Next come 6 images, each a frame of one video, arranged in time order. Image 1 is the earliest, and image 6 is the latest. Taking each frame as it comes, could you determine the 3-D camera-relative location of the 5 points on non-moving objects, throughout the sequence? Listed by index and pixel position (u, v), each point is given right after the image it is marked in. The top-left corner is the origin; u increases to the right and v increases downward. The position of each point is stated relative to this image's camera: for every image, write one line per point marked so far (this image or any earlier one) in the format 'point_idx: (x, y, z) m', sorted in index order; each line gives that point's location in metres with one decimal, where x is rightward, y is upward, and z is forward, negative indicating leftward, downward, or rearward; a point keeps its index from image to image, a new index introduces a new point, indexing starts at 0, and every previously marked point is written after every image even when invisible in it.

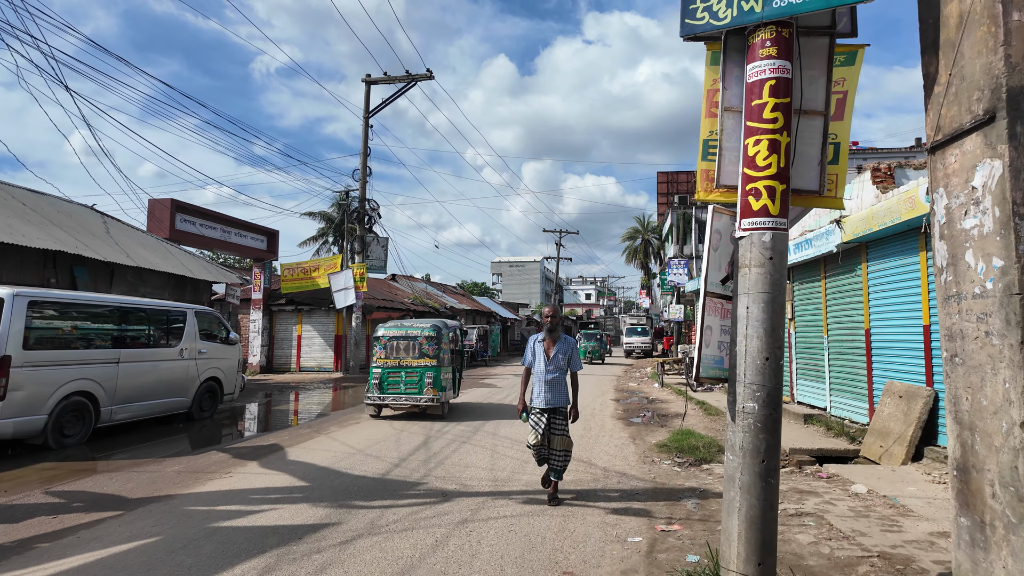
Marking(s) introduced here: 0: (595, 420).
0: (+1.5, -2.3, +10.4) m
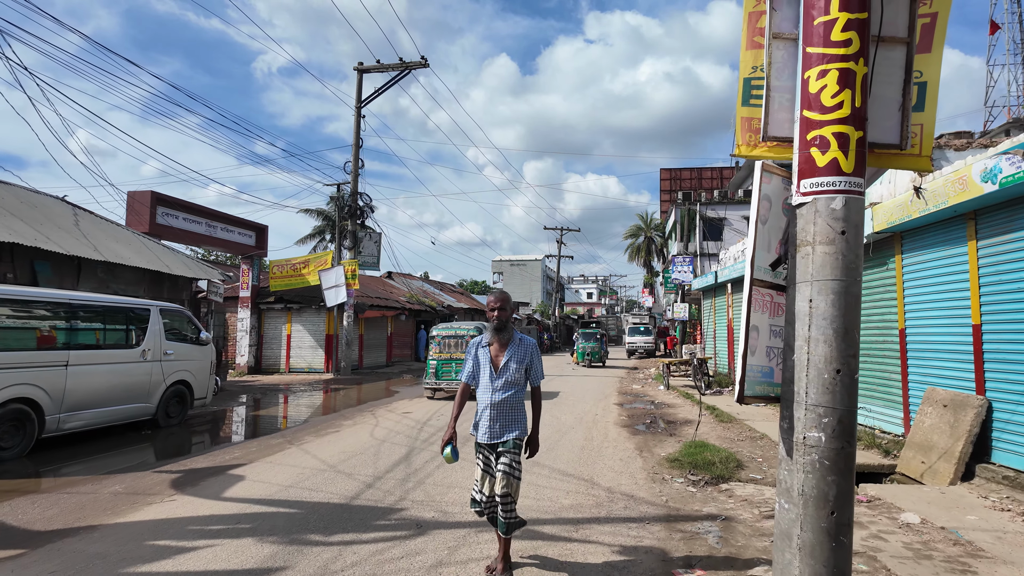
0: (+1.4, -2.3, +9.5) m
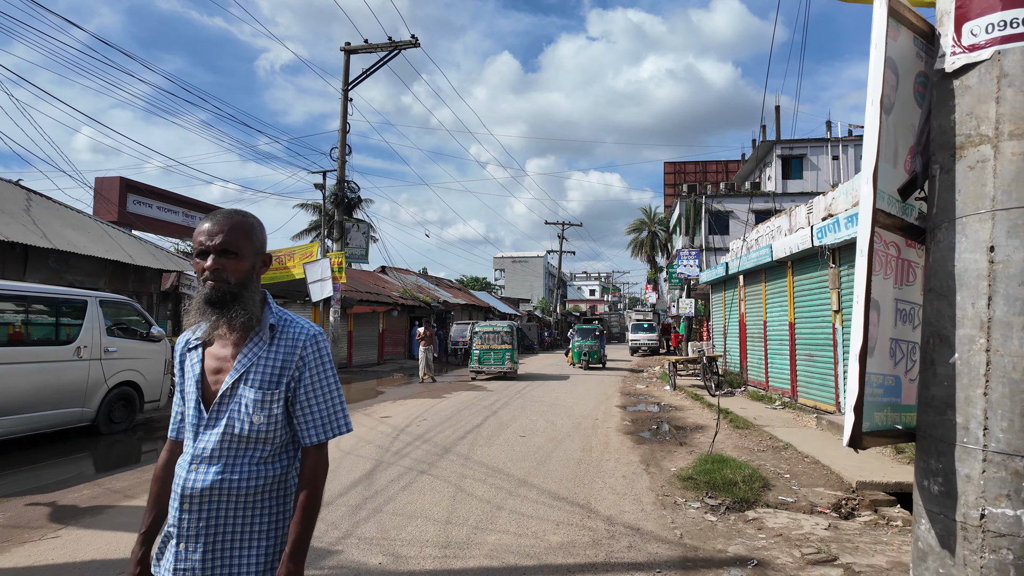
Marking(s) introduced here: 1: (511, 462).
0: (+1.2, -2.1, +8.4) m
1: (0.0, -2.0, +6.7) m
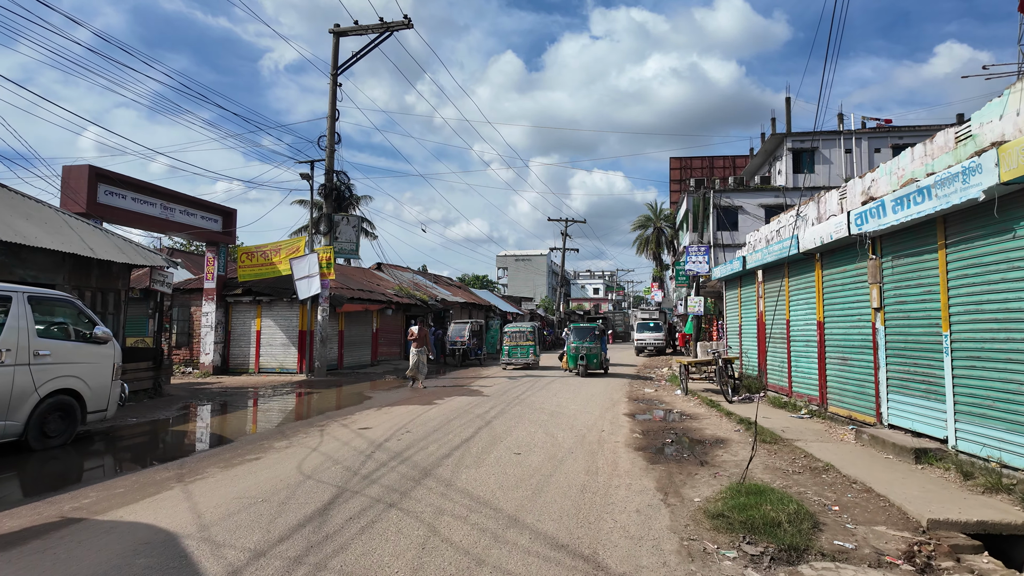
0: (+1.1, -2.0, +7.2) m
1: (-0.1, -1.9, +5.5) m
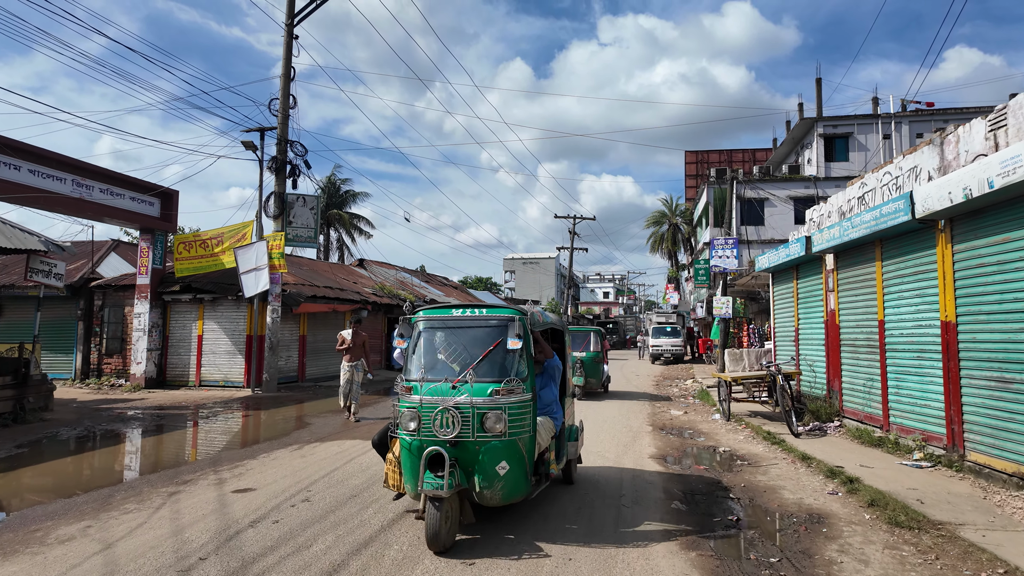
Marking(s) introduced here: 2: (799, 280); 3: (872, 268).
0: (+0.8, -1.8, +3.9) m
1: (-0.5, -1.7, +2.2) m
2: (+5.5, +0.2, +11.3) m
3: (+5.1, +0.3, +8.4) m
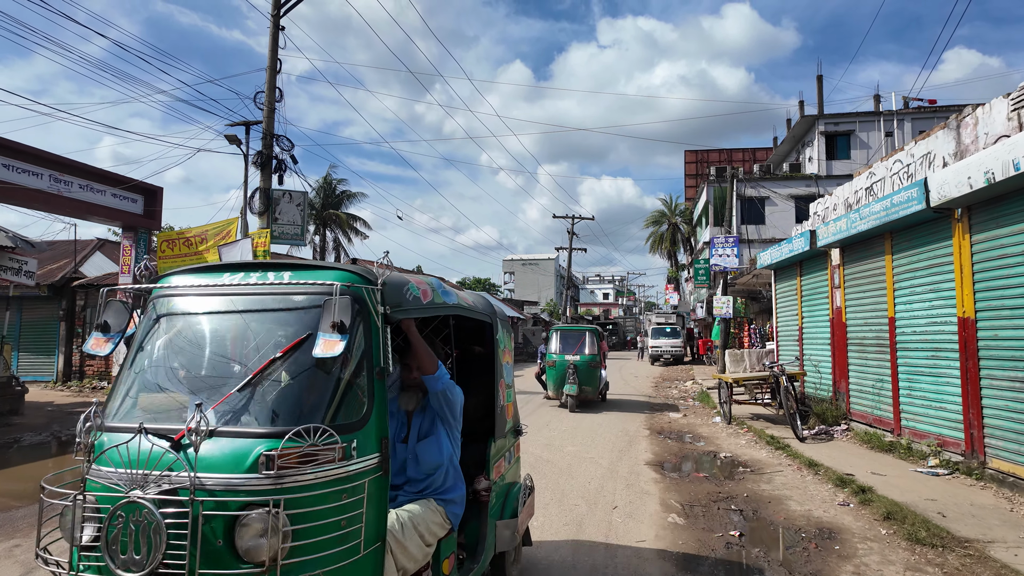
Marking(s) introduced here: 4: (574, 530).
0: (+0.6, -1.8, +3.4) m
1: (-0.7, -1.6, +1.7) m
2: (+5.3, +0.2, +10.8) m
3: (+4.9, +0.3, +7.9) m
4: (+0.5, -1.8, +4.6) m
